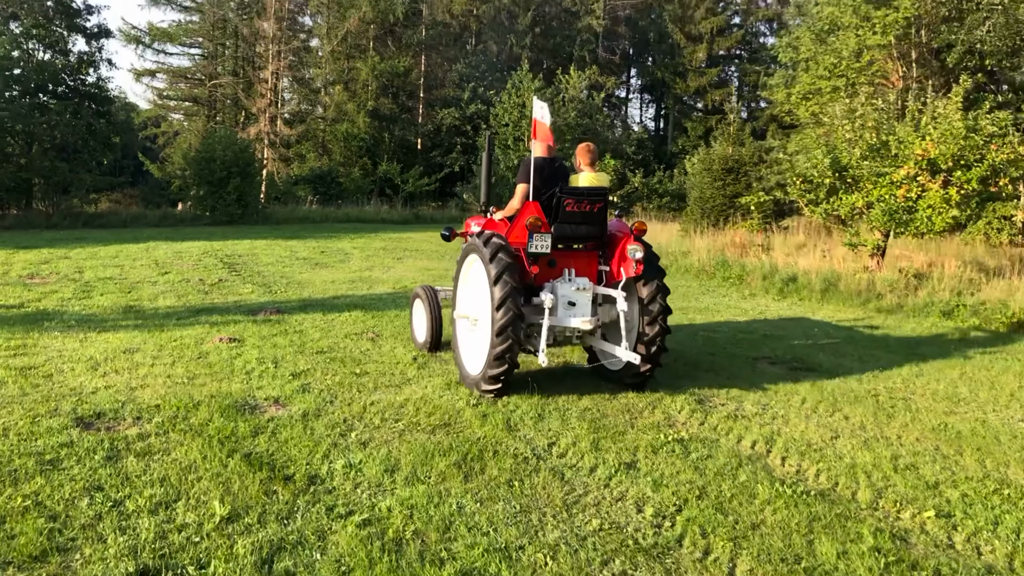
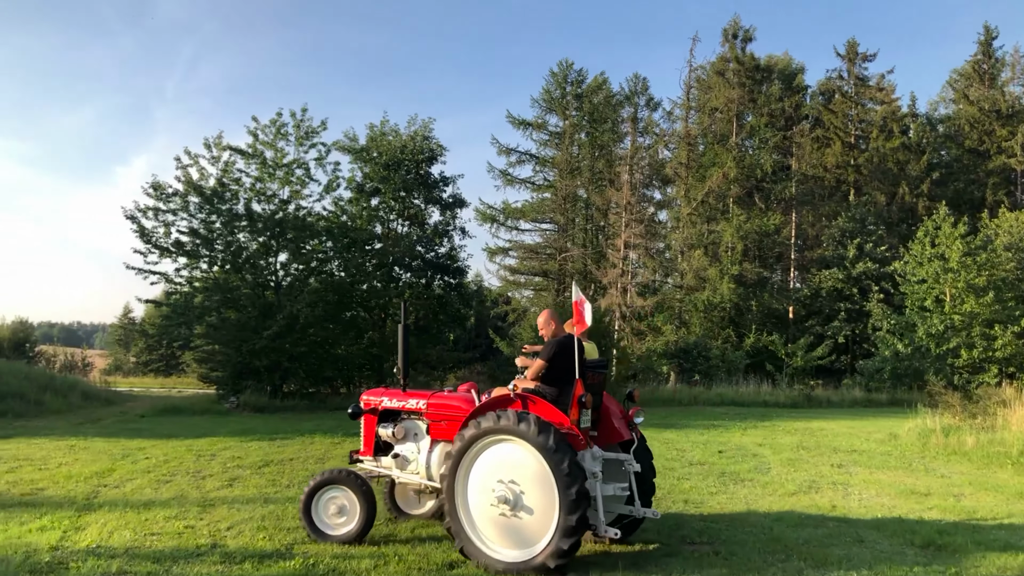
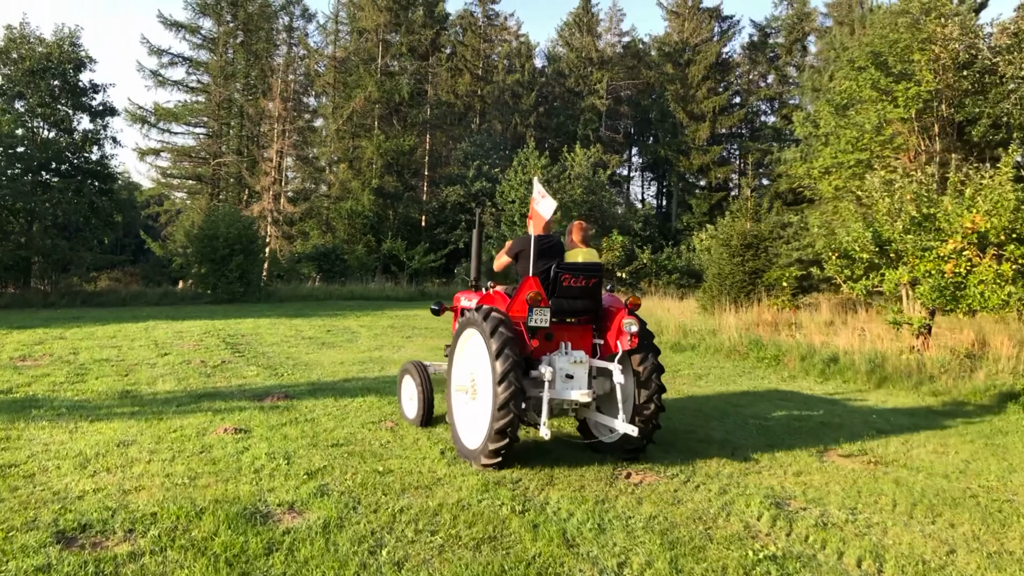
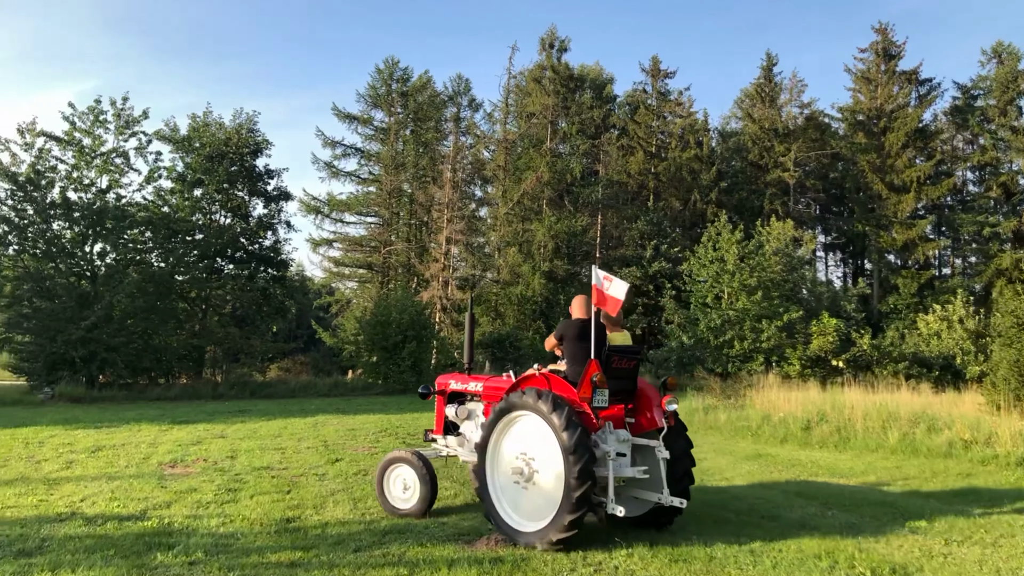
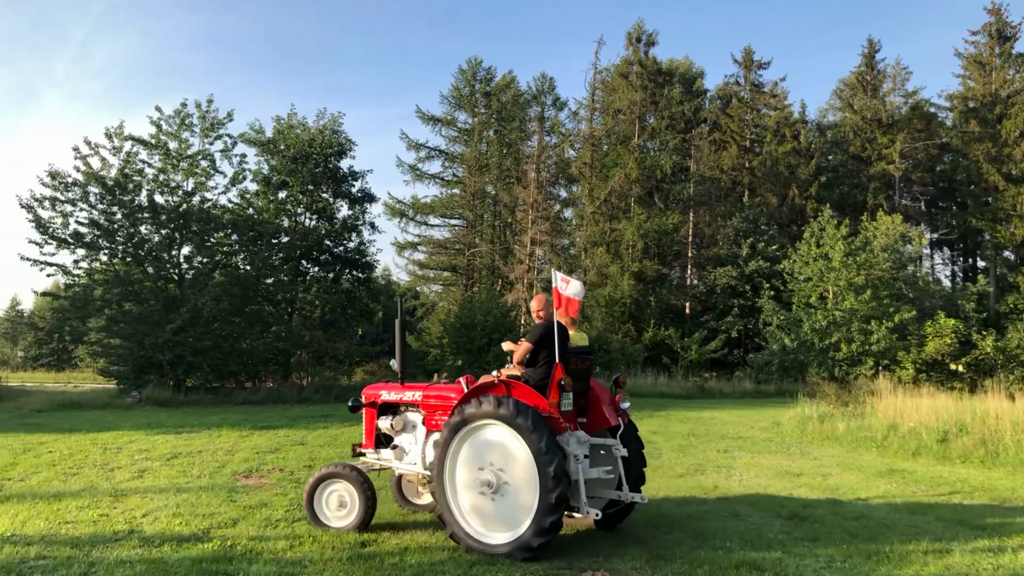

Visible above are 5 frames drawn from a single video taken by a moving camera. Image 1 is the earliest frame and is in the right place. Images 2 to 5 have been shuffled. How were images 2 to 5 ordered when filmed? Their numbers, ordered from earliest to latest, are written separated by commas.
3, 4, 5, 2
